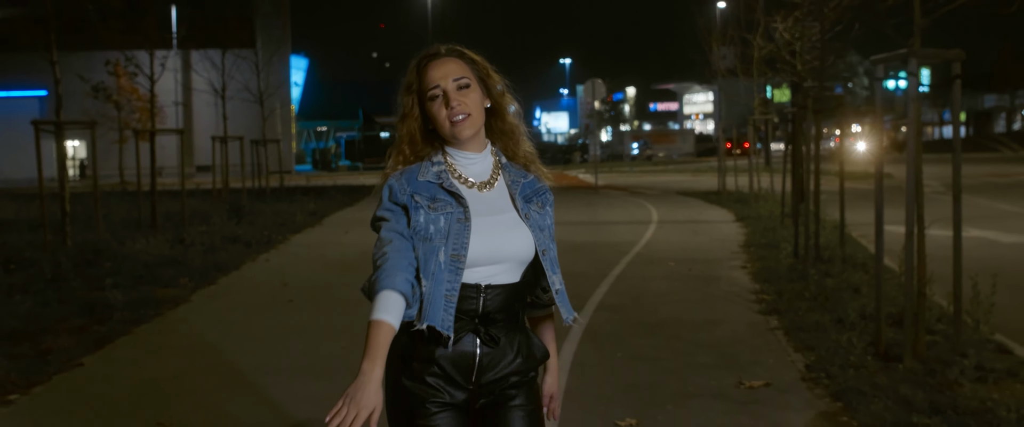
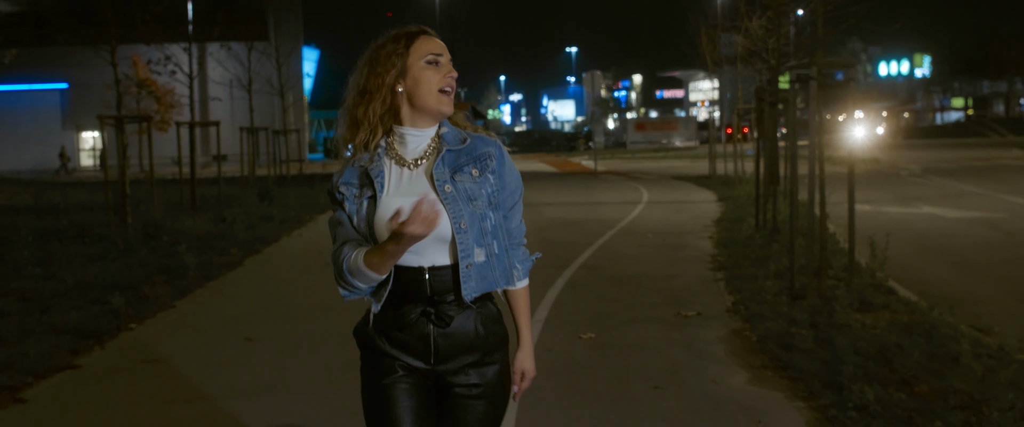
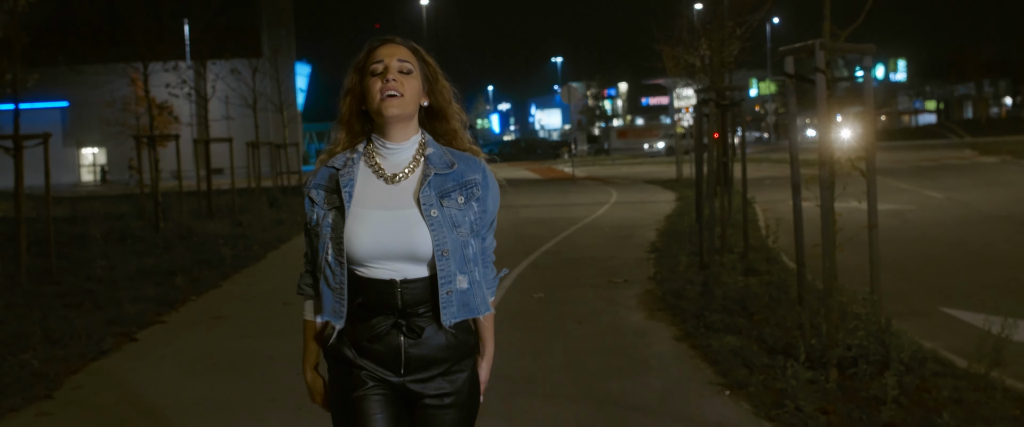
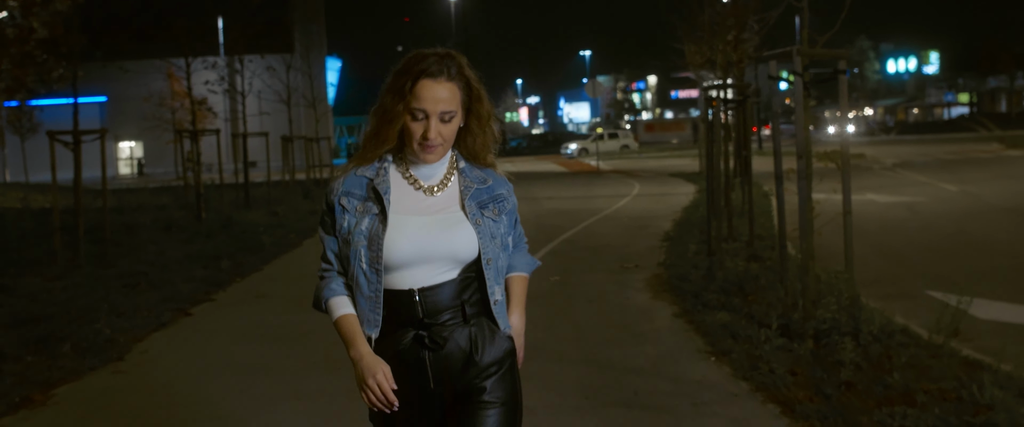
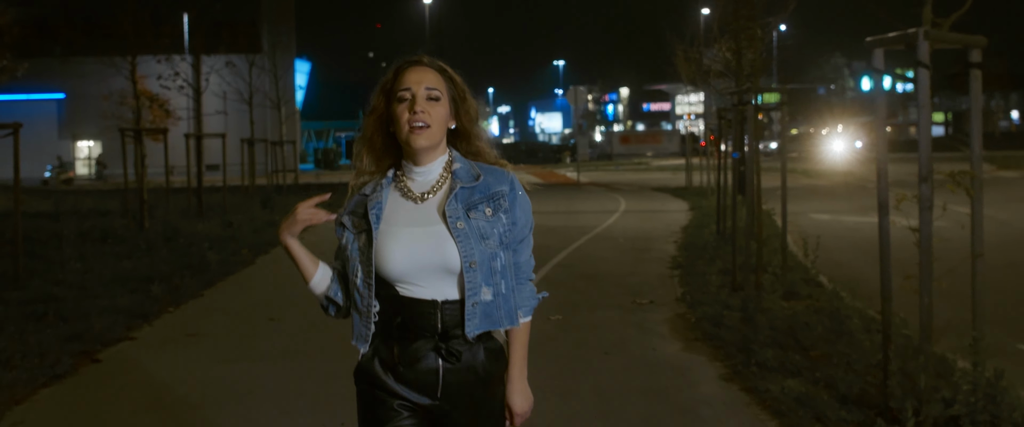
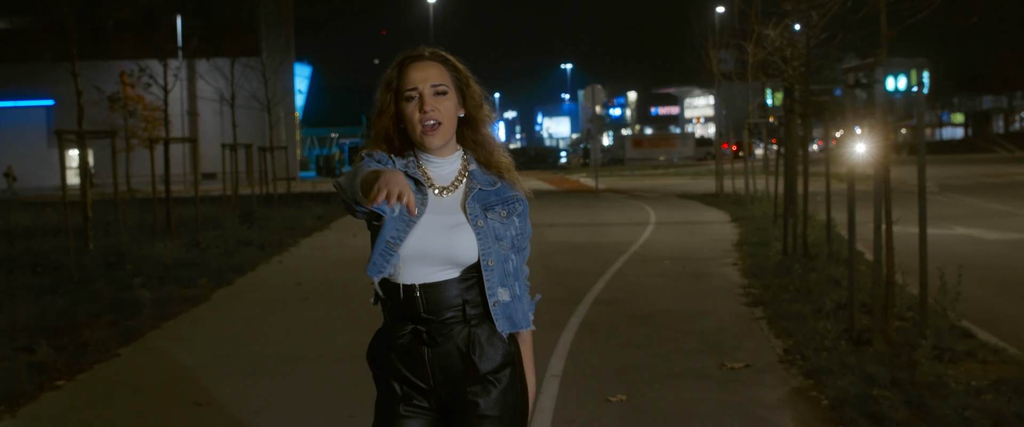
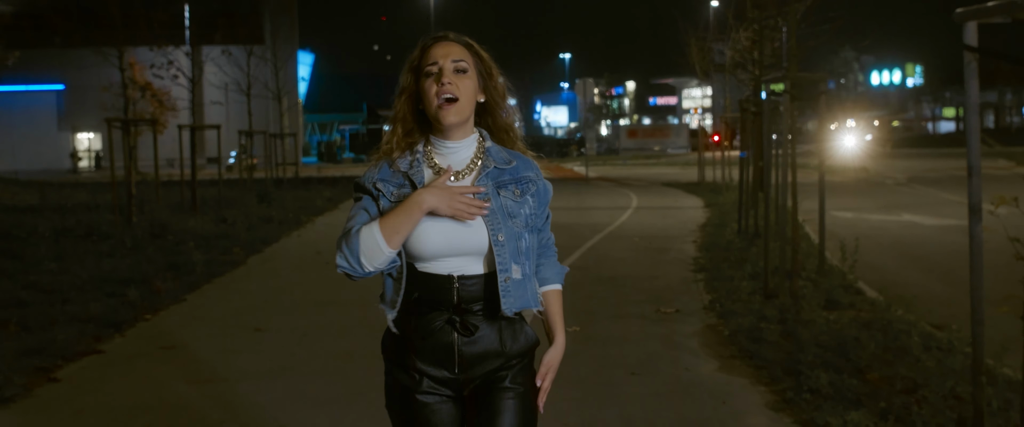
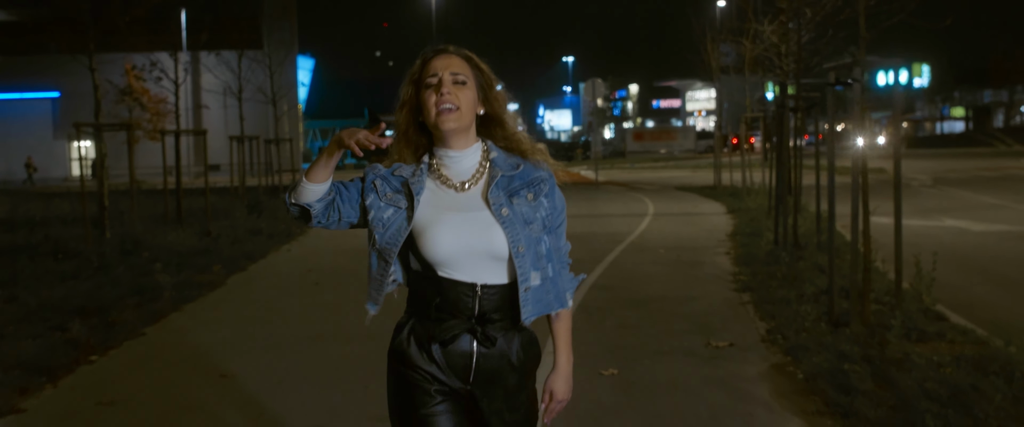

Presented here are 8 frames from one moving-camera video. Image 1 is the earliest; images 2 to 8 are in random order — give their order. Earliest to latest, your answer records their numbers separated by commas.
6, 8, 2, 7, 5, 3, 4
